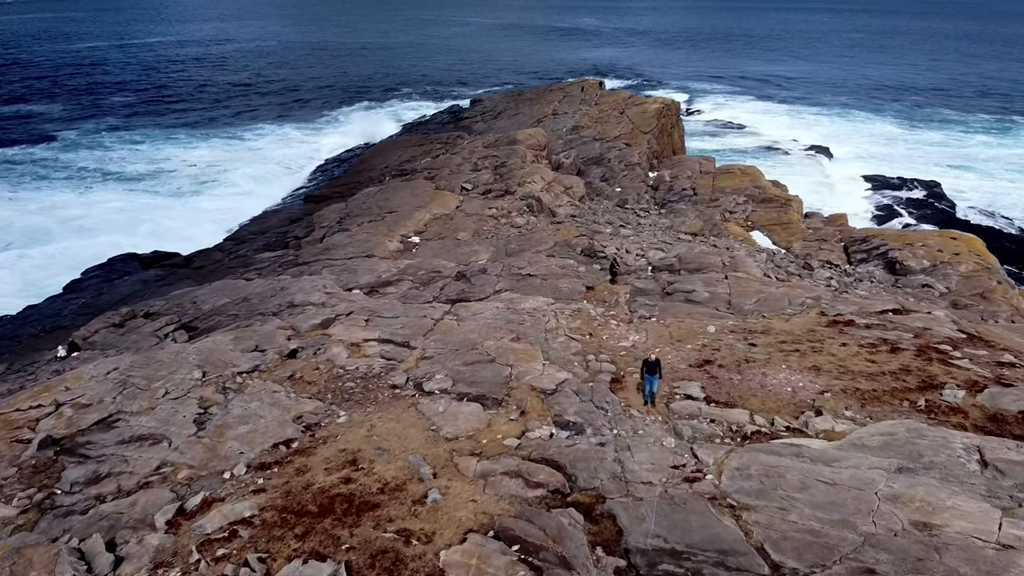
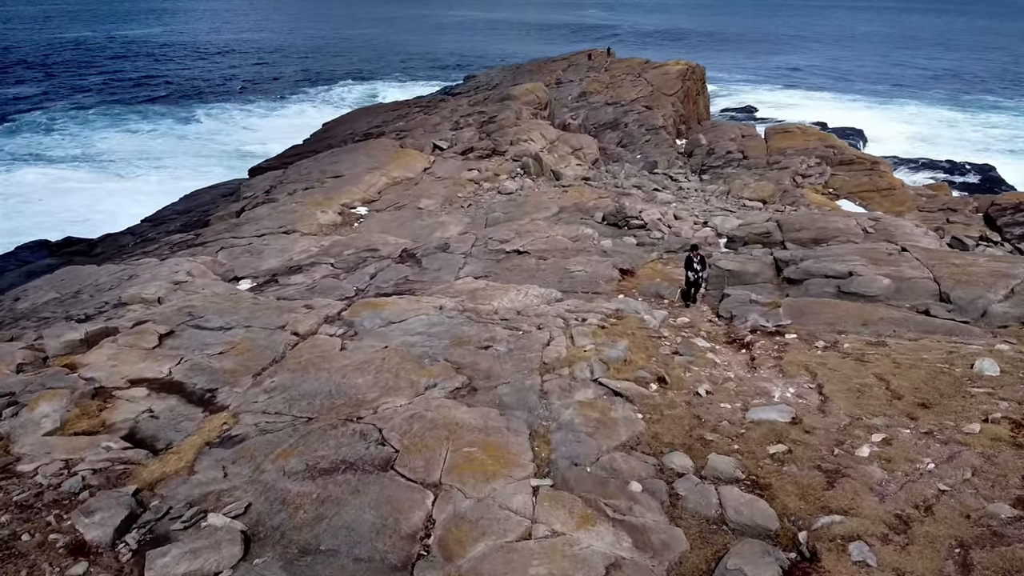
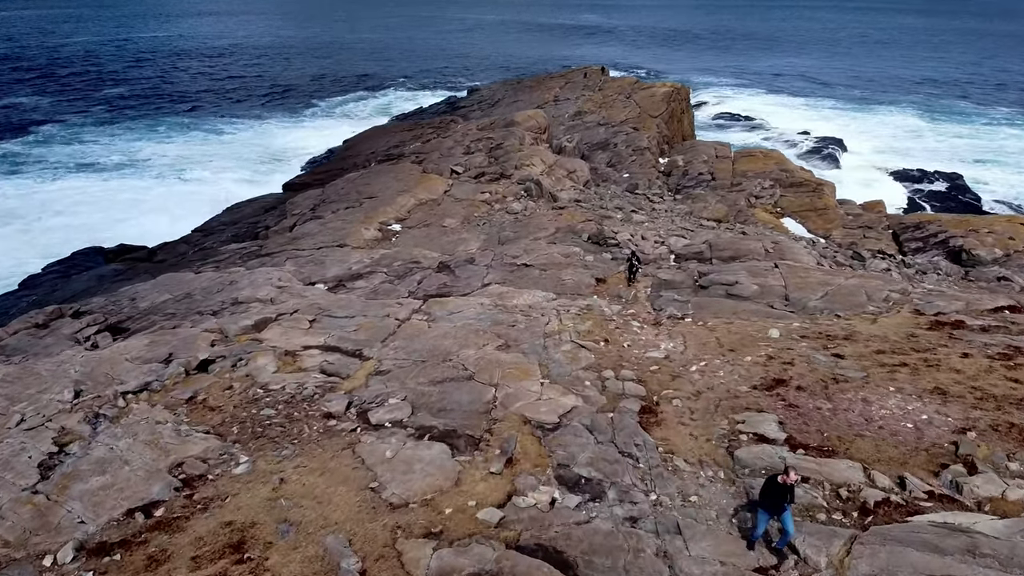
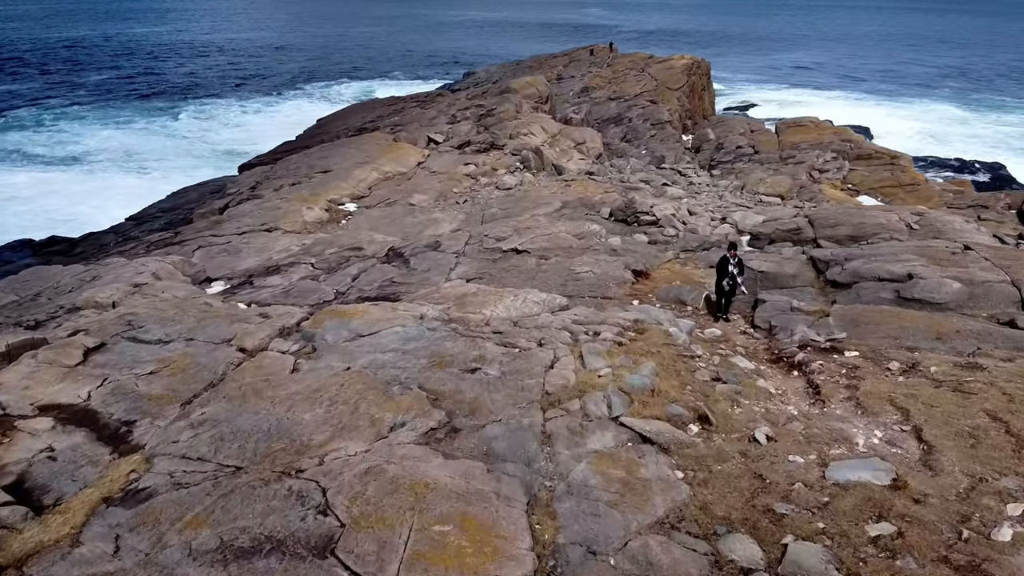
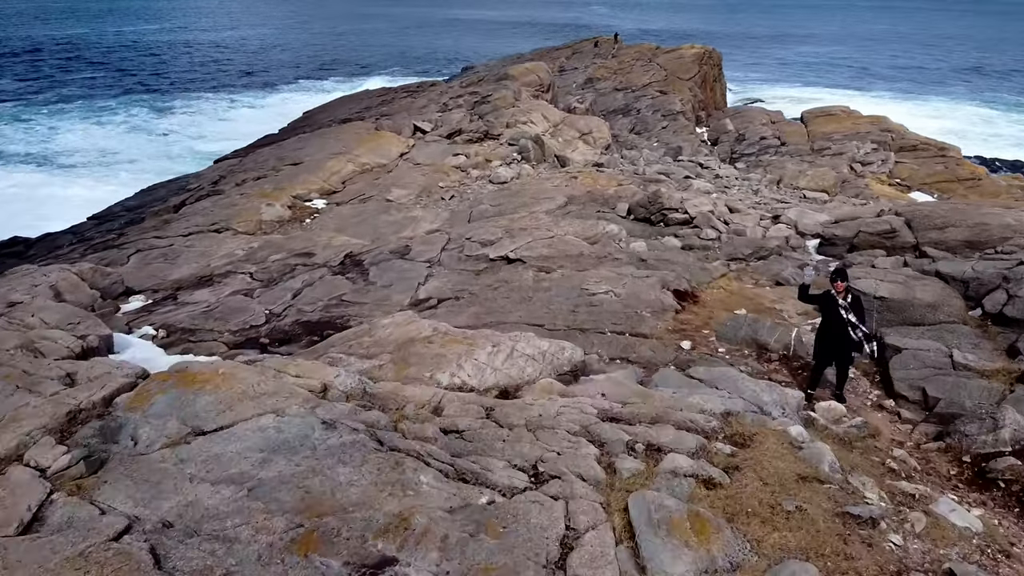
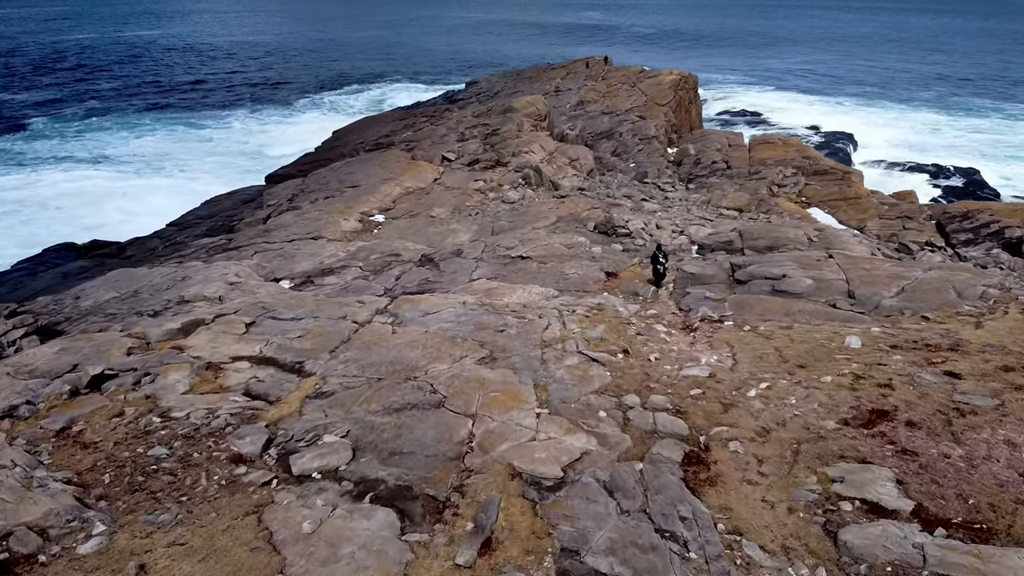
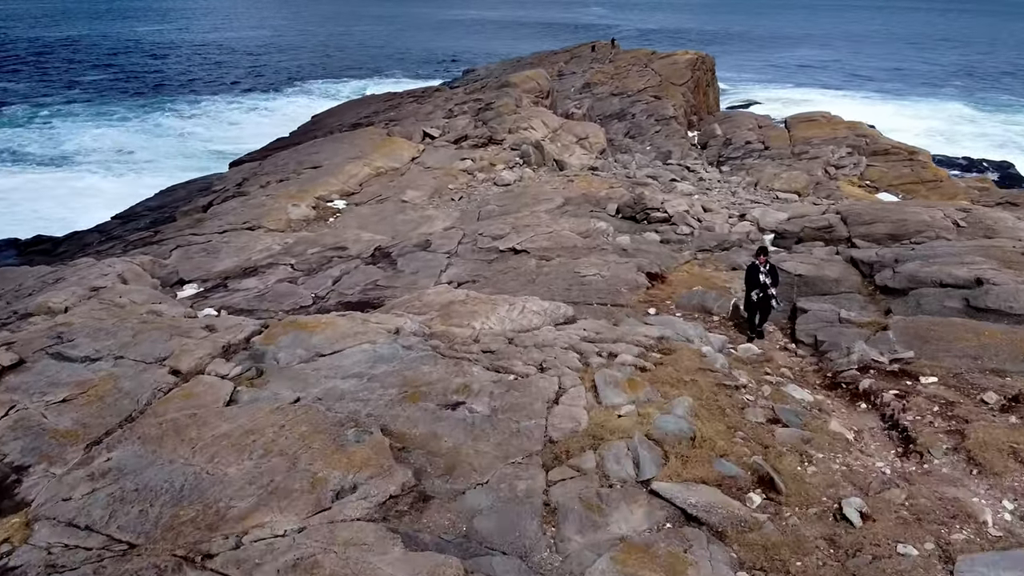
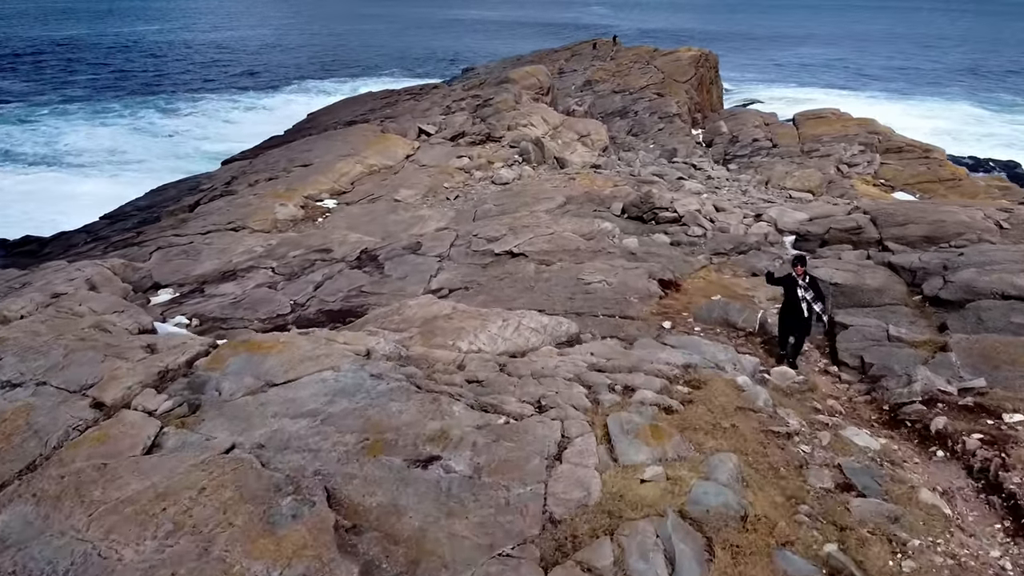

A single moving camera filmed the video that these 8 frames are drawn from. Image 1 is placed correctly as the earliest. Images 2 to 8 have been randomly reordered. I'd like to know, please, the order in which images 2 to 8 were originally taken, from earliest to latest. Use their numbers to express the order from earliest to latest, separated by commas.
3, 6, 2, 4, 7, 8, 5
